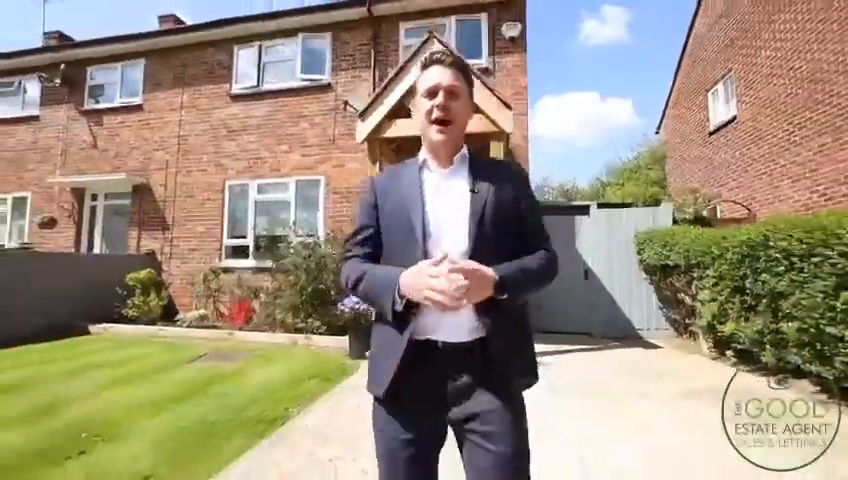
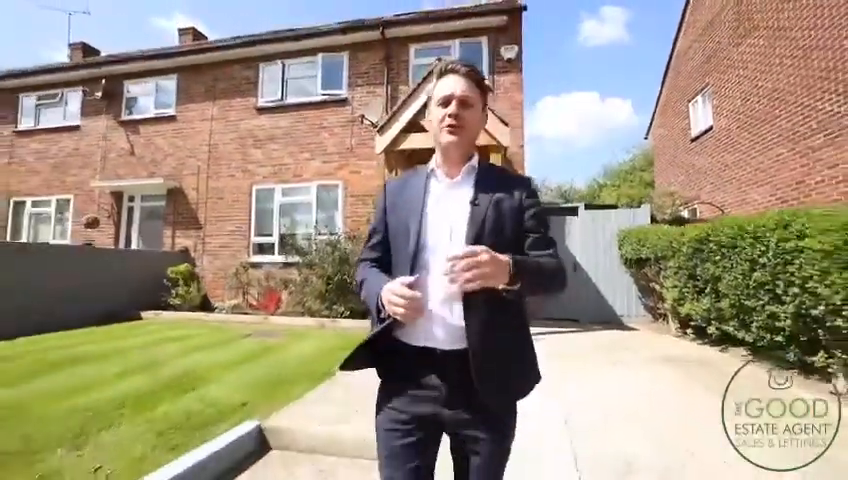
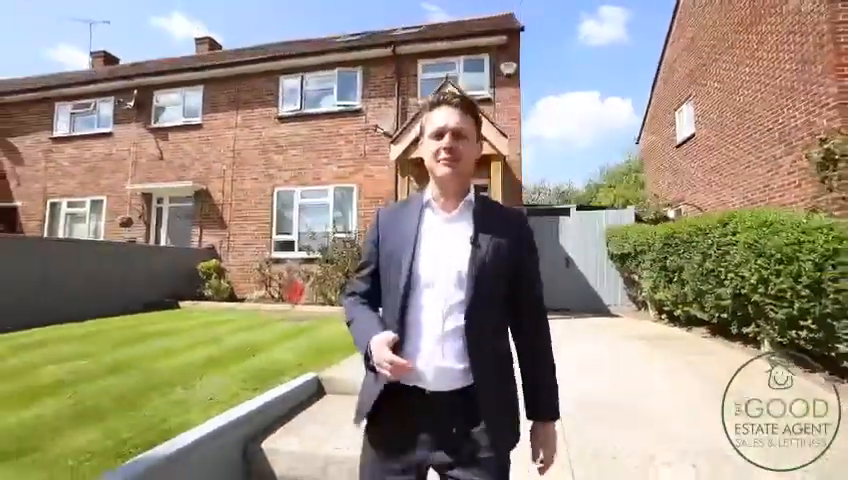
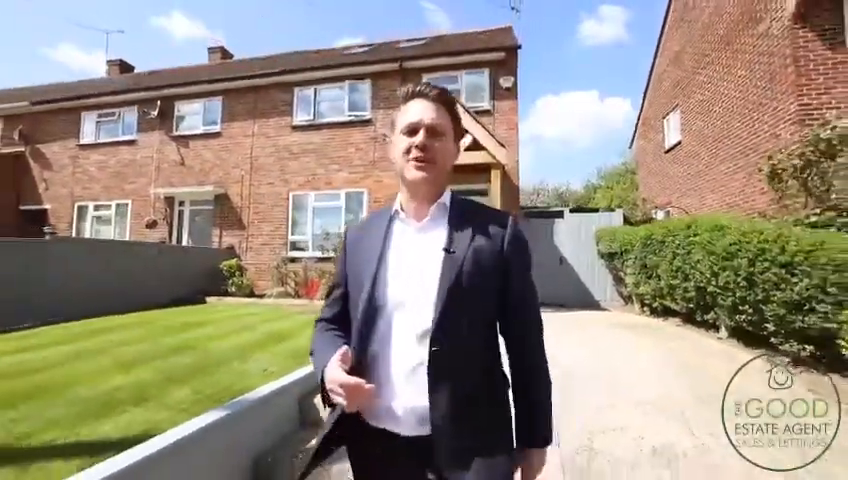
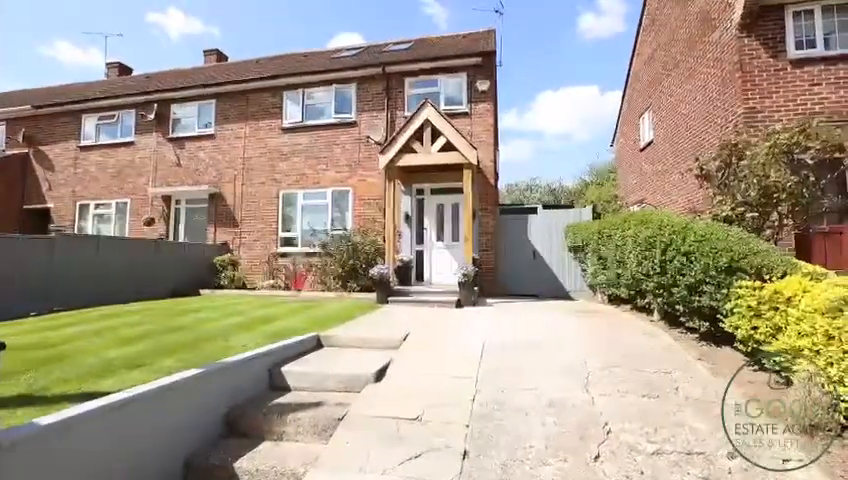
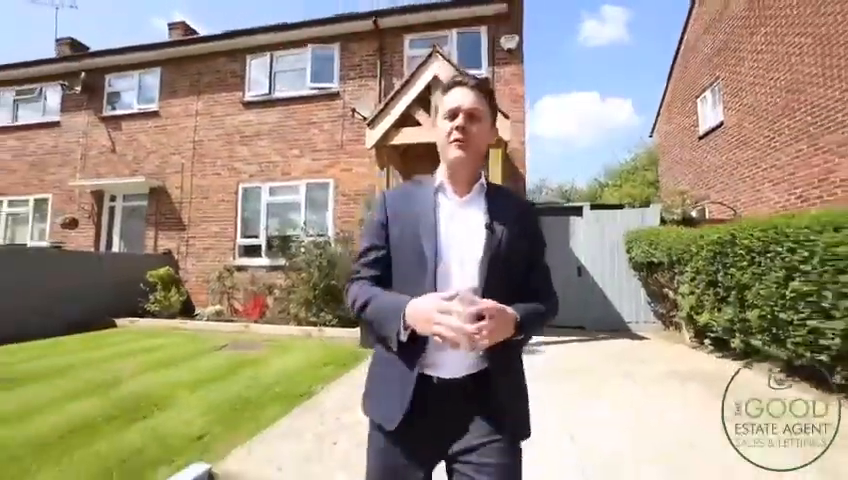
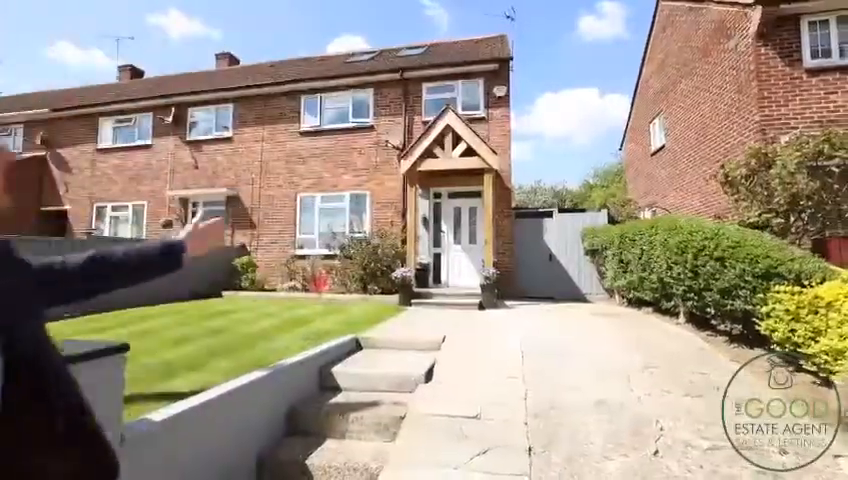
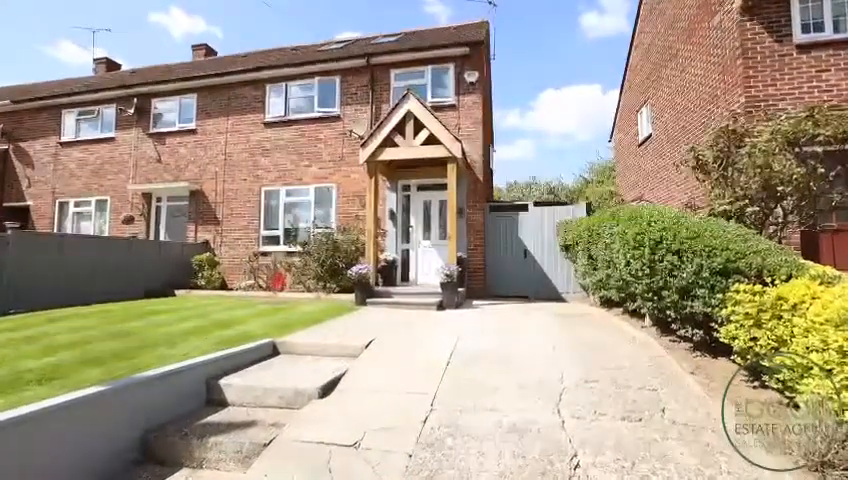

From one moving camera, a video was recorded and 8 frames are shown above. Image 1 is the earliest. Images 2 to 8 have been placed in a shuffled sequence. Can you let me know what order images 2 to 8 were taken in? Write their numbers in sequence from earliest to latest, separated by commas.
6, 2, 3, 4, 7, 5, 8
